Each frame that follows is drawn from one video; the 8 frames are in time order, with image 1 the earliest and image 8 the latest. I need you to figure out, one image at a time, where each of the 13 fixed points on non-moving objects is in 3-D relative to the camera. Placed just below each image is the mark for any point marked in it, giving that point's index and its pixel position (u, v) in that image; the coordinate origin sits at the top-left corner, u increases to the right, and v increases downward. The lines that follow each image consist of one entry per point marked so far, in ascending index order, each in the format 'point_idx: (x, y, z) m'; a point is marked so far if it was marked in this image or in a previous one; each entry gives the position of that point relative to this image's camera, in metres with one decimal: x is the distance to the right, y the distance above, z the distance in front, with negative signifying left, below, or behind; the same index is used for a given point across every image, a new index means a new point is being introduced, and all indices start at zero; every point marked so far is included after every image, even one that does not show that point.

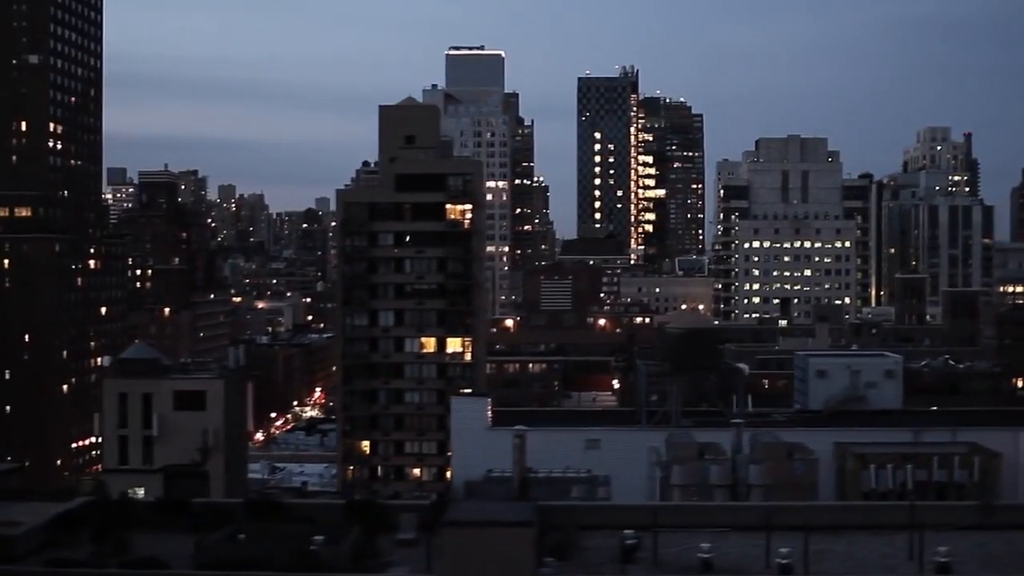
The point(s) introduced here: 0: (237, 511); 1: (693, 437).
0: (-1.7, -1.3, +8.6) m
1: (+1.4, -1.2, +11.9) m
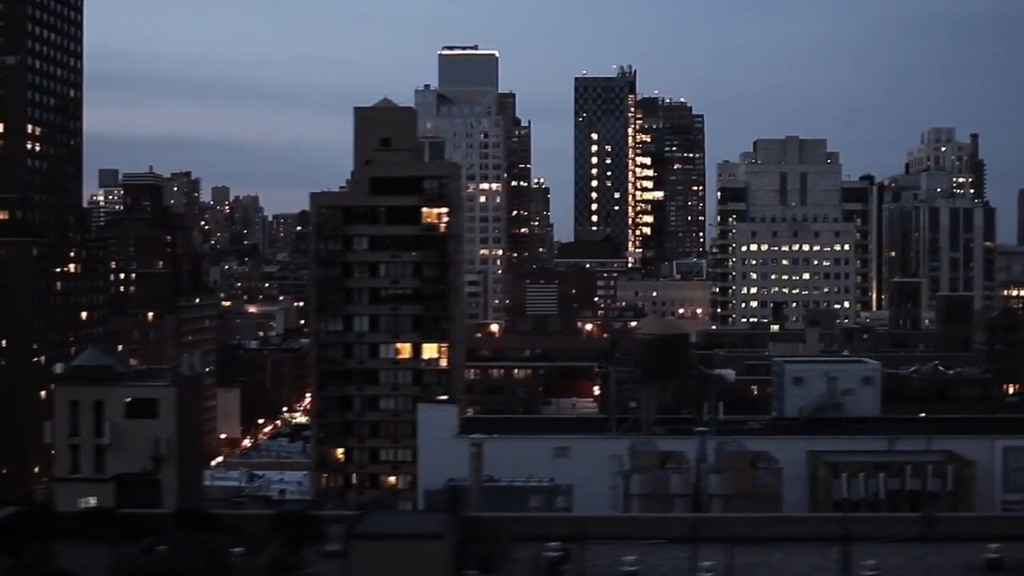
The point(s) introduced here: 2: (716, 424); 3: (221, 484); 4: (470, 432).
0: (-2.0, -1.4, +8.4) m
1: (+1.1, -1.3, +11.7) m
2: (+1.7, -1.2, +12.7) m
3: (-3.1, -2.1, +15.2) m
4: (-0.4, -1.3, +12.9) m
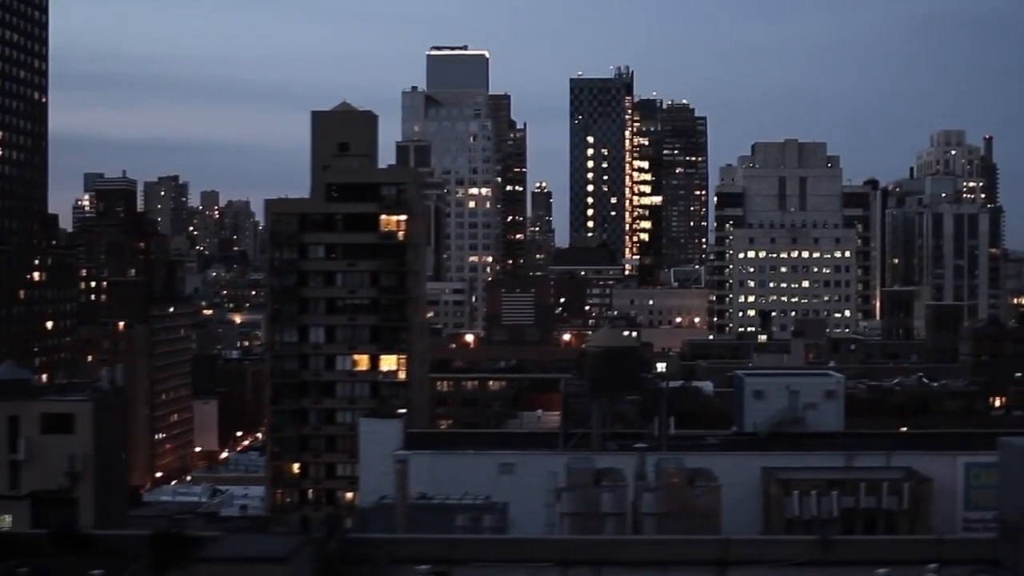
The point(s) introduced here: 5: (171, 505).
0: (-2.7, -1.4, +8.1) m
1: (+0.6, -1.3, +11.2) m
2: (+1.3, -1.3, +12.2) m
3: (-3.4, -2.2, +14.9) m
4: (-0.9, -1.4, +12.5) m
5: (-3.5, -2.2, +14.5) m
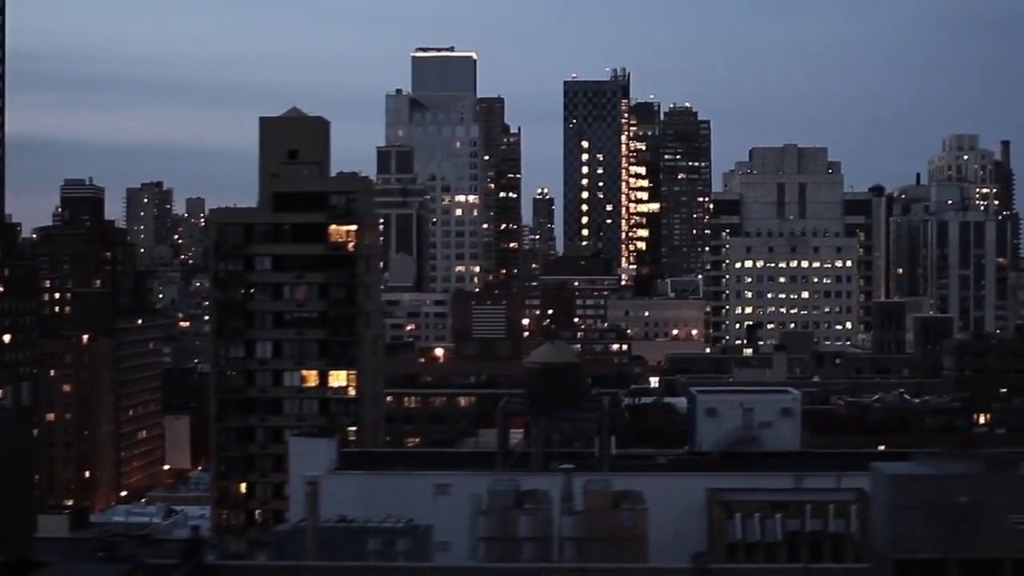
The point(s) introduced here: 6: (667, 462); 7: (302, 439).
0: (-3.4, -1.5, +7.7) m
1: (+0.1, -1.4, +10.6) m
2: (+0.8, -1.4, +11.6) m
3: (-3.8, -2.3, +14.5) m
4: (-1.4, -1.5, +11.9) m
5: (-3.9, -2.3, +14.0) m
6: (+1.3, -1.4, +11.9) m
7: (-1.7, -1.3, +11.9) m
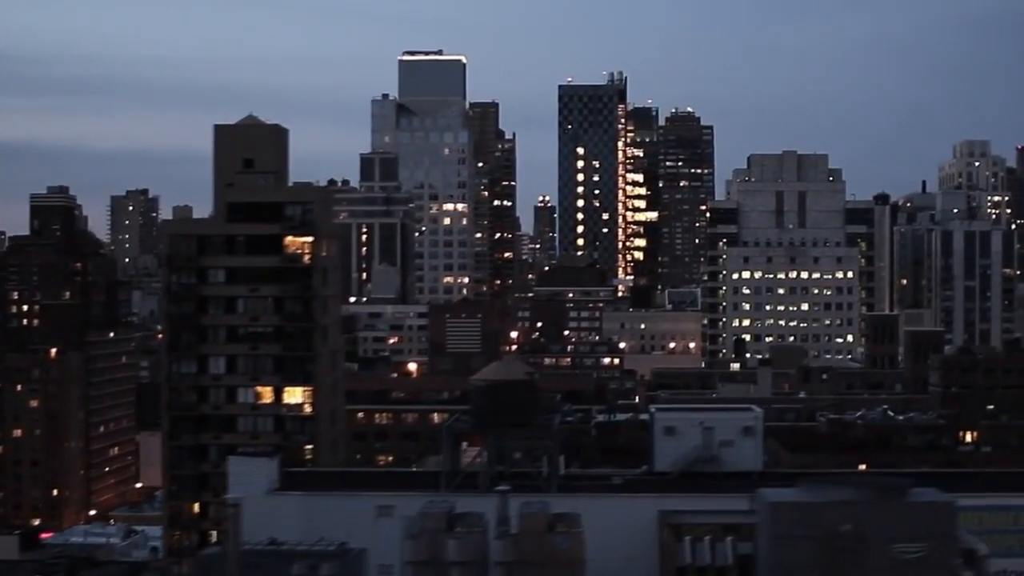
0: (-3.9, -1.6, +7.3) m
1: (-0.4, -1.5, +10.1) m
2: (+0.3, -1.5, +11.0) m
3: (-4.2, -2.5, +14.1) m
4: (-1.8, -1.6, +11.5) m
5: (-4.2, -2.5, +13.6) m
6: (+0.9, -1.5, +11.4) m
7: (-2.1, -1.4, +11.5) m
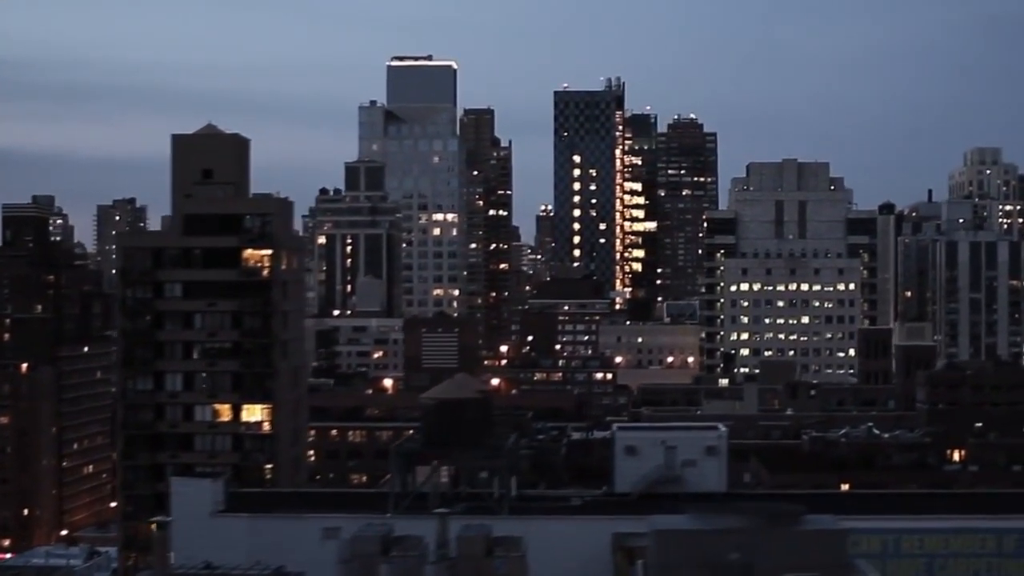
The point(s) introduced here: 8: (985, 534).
0: (-4.4, -1.7, +6.9) m
1: (-0.8, -1.6, +9.6) m
2: (0.0, -1.6, +10.5) m
3: (-4.4, -2.6, +13.8) m
4: (-2.1, -1.7, +11.0) m
5: (-4.5, -2.6, +13.3) m
6: (+0.5, -1.7, +10.9) m
7: (-2.5, -1.5, +11.1) m
8: (+3.1, -1.6, +9.5) m
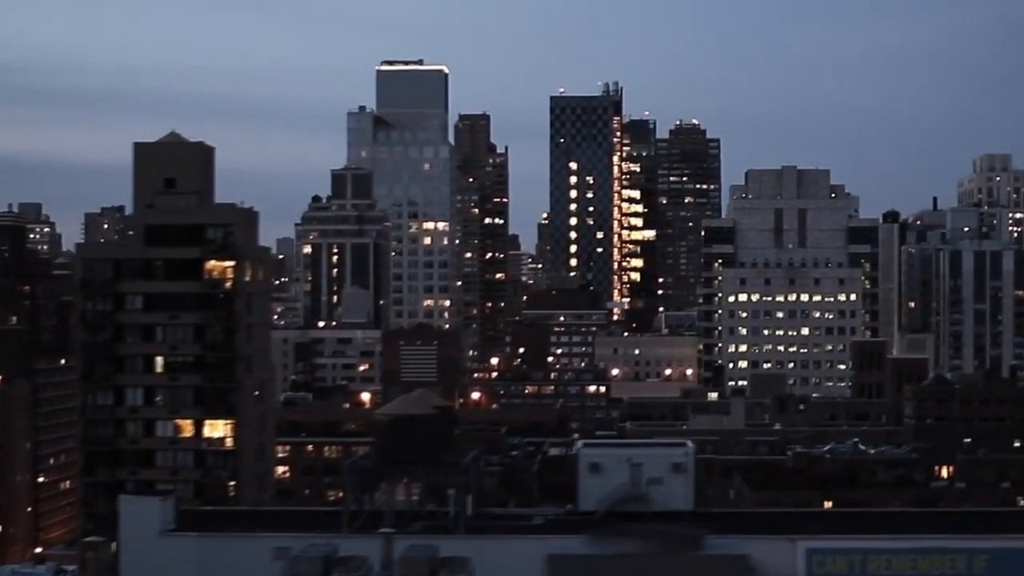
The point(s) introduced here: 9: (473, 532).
0: (-4.8, -1.8, +6.6) m
1: (-1.1, -1.7, +9.2) m
2: (-0.4, -1.7, +10.1) m
3: (-4.7, -2.7, +13.4) m
4: (-2.5, -1.8, +10.7) m
5: (-4.7, -2.7, +13.0) m
6: (+0.2, -1.7, +10.4) m
7: (-2.8, -1.6, +10.7) m
8: (+2.8, -1.7, +9.0) m
9: (-0.3, -1.7, +10.1) m
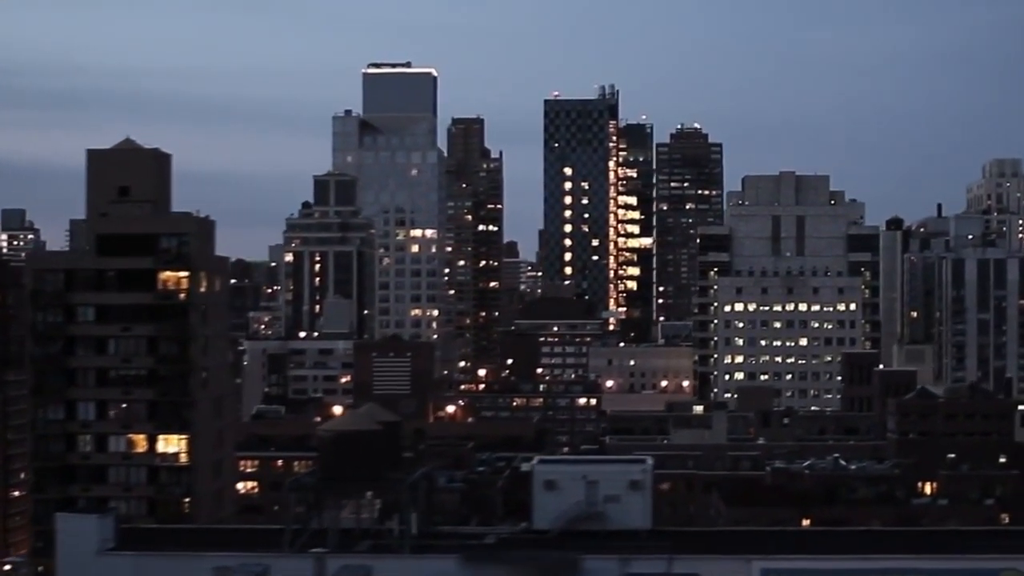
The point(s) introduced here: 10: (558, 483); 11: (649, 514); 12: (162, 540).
0: (-5.3, -1.8, +6.2) m
1: (-1.5, -1.8, +8.8) m
2: (-0.7, -1.7, +9.7) m
3: (-4.9, -2.8, +13.1) m
4: (-2.8, -1.9, +10.3) m
5: (-5.0, -2.8, +12.6) m
6: (-0.1, -1.8, +9.9) m
7: (-3.1, -1.6, +10.3) m
8: (+2.4, -1.7, +8.5) m
9: (-0.6, -1.8, +9.7) m
10: (+0.3, -1.4, +10.1) m
11: (+1.0, -1.6, +10.0) m
12: (-2.5, -1.8, +10.5) m
